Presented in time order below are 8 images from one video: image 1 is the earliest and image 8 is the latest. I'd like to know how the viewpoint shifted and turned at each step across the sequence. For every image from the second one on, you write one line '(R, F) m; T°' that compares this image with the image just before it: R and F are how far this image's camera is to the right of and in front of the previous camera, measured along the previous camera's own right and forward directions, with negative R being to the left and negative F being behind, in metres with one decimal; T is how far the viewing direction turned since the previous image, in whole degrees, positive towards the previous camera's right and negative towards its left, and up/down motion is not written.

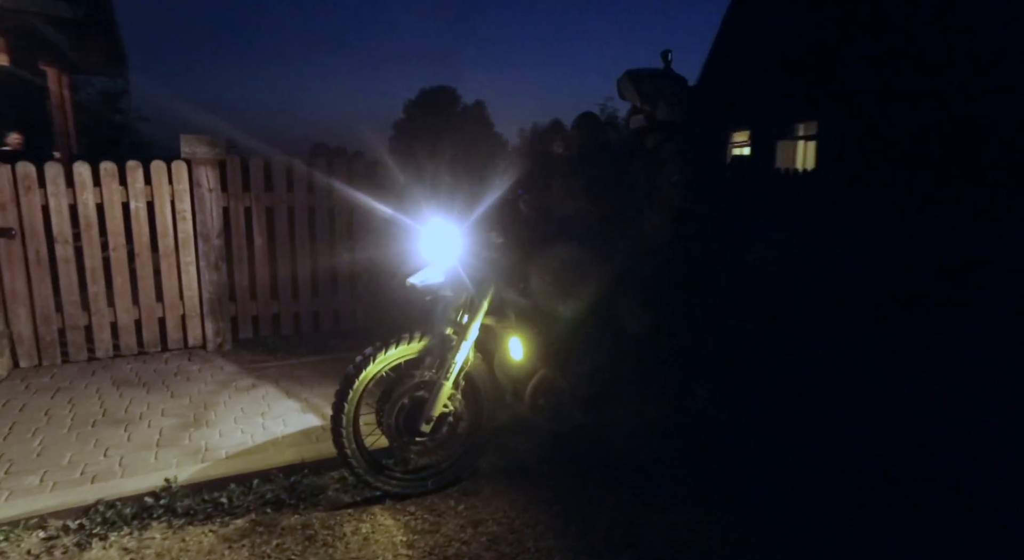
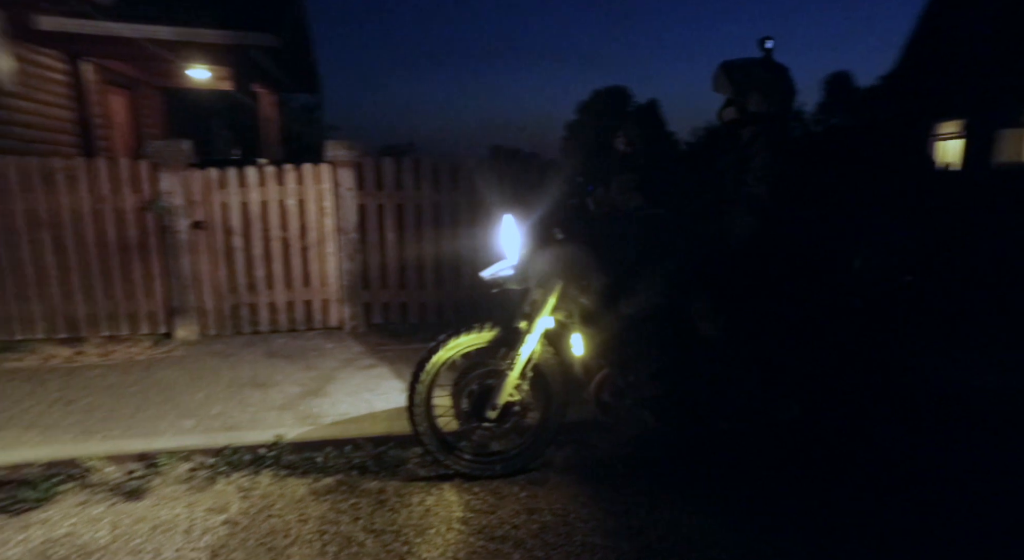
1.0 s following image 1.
(+0.6, 0.0) m; -16°
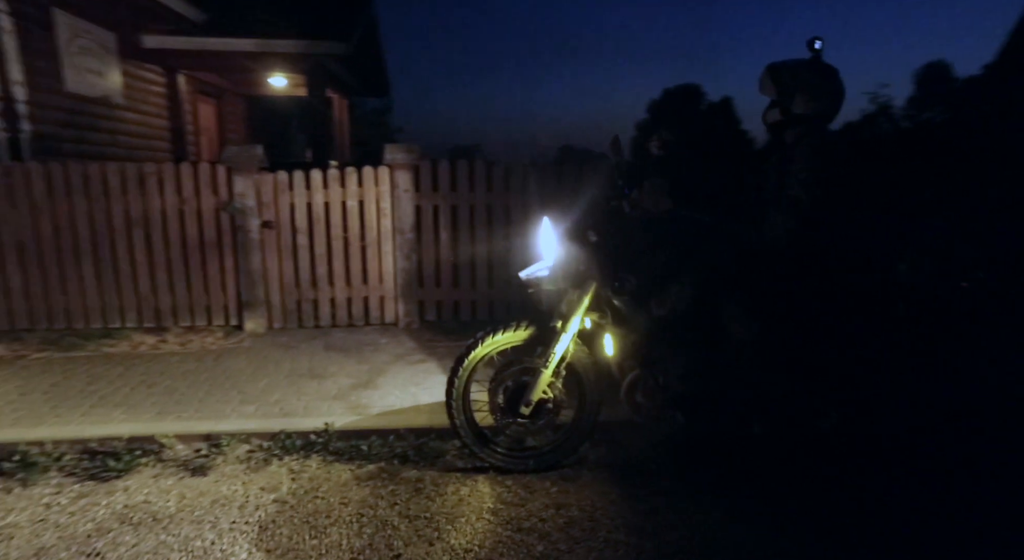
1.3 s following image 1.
(+0.2, -0.1) m; -6°
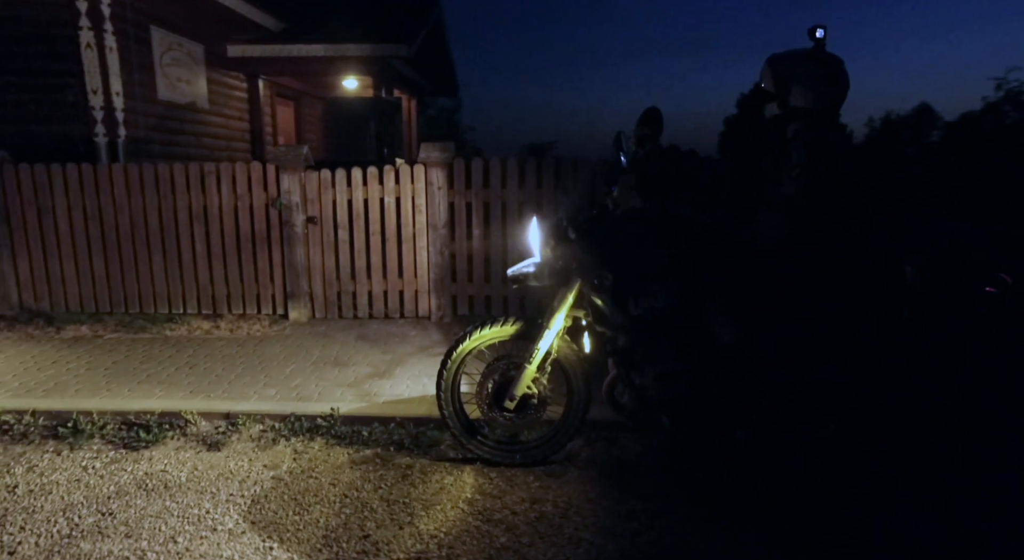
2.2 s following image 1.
(+0.6, 0.0) m; -8°
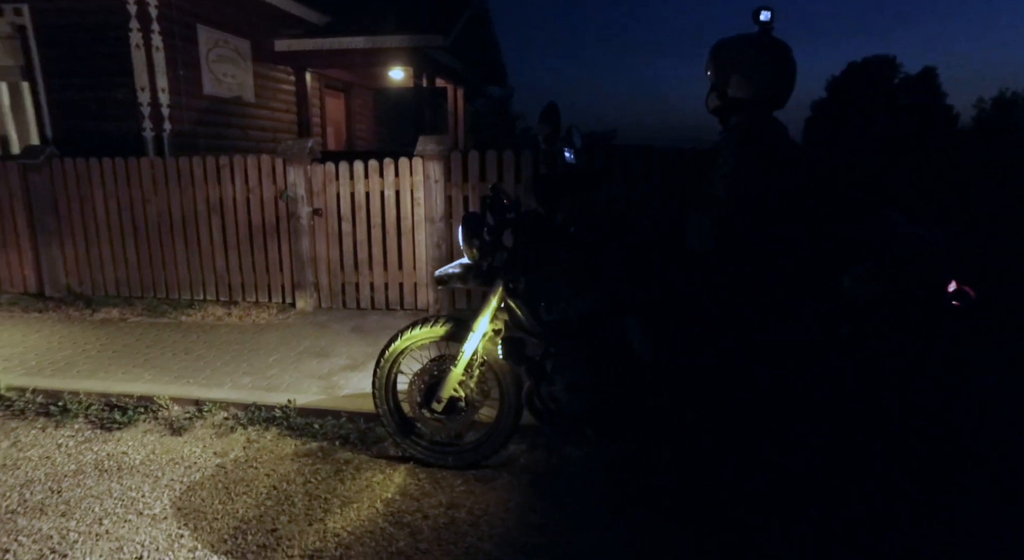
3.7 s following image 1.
(+0.9, +0.2) m; -8°
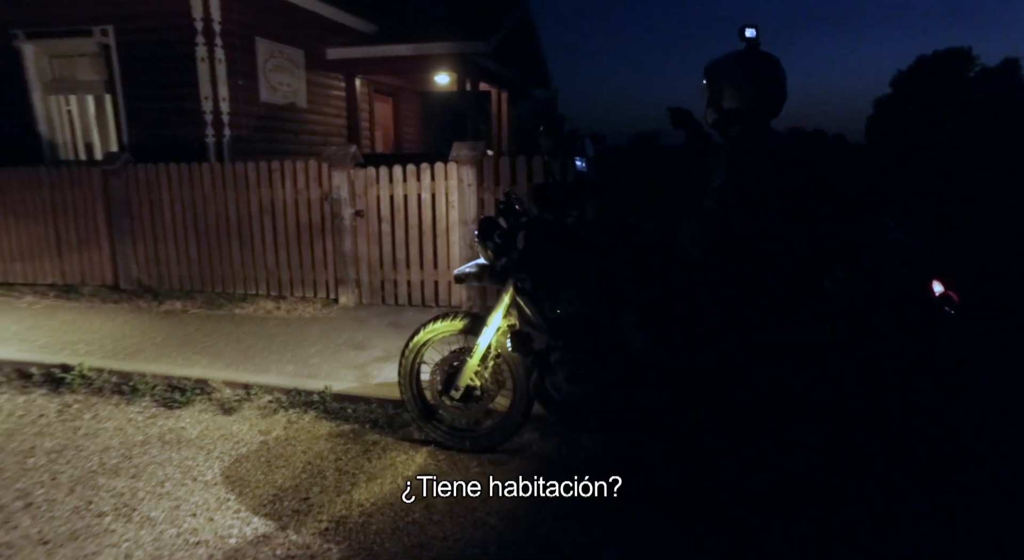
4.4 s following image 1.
(+0.2, -0.3) m; -4°
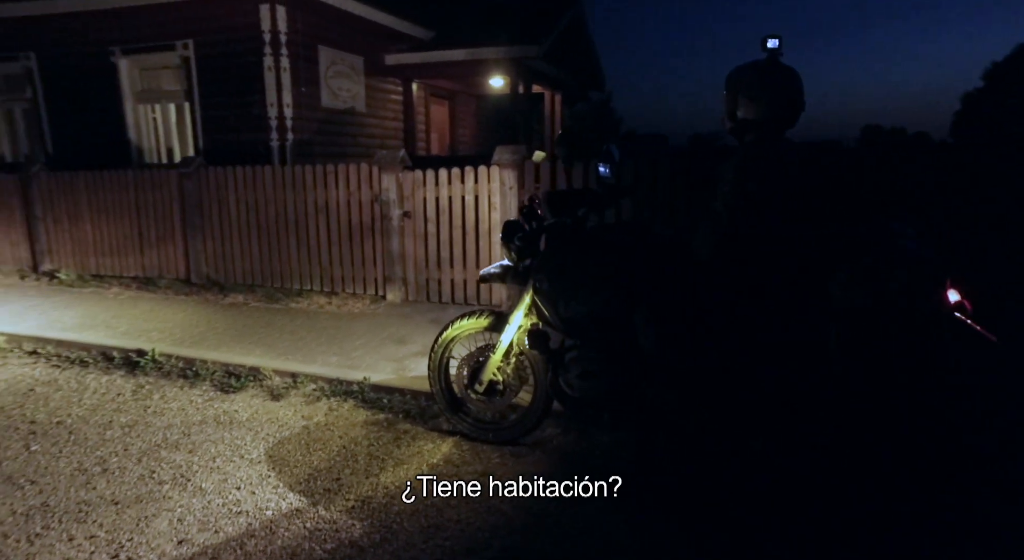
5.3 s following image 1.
(+0.3, -0.2) m; -5°
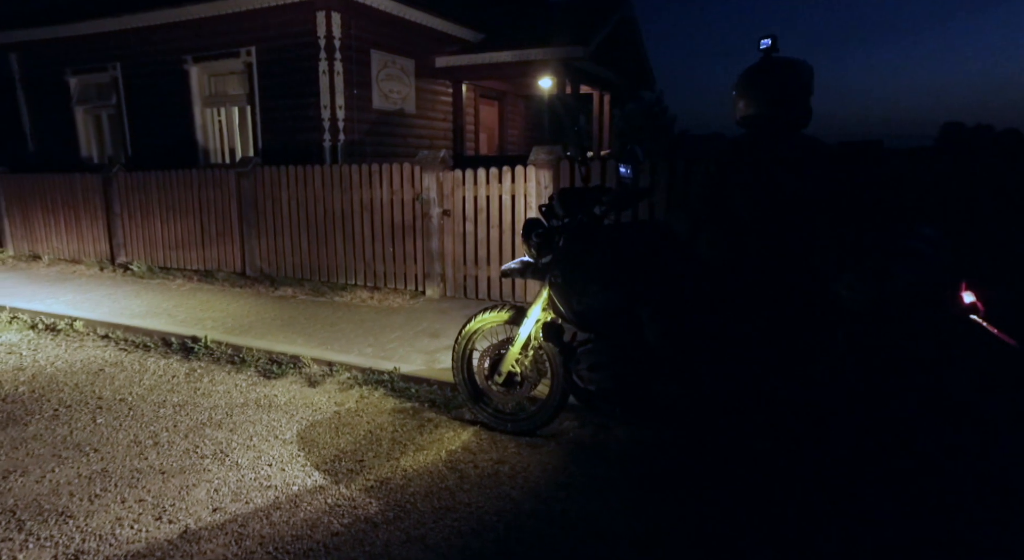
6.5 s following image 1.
(+0.3, -0.1) m; -5°
